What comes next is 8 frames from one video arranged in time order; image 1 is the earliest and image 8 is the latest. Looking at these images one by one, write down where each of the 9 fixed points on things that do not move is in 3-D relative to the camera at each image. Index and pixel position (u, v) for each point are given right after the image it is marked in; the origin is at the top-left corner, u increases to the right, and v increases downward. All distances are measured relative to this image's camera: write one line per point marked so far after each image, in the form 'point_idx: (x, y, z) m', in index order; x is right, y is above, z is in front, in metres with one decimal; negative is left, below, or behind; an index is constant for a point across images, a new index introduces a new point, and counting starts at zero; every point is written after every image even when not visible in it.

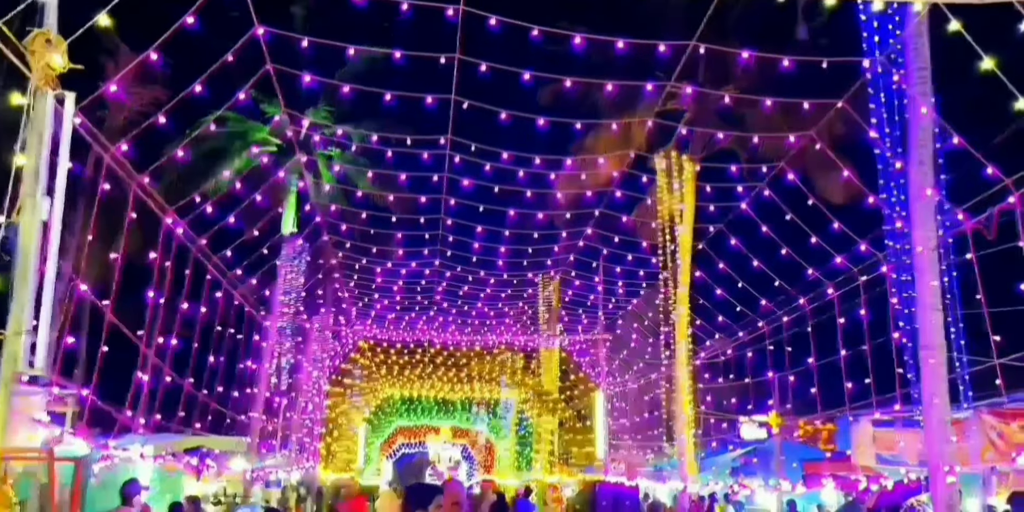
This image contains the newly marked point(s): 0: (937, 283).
0: (+2.9, -0.2, +5.7) m
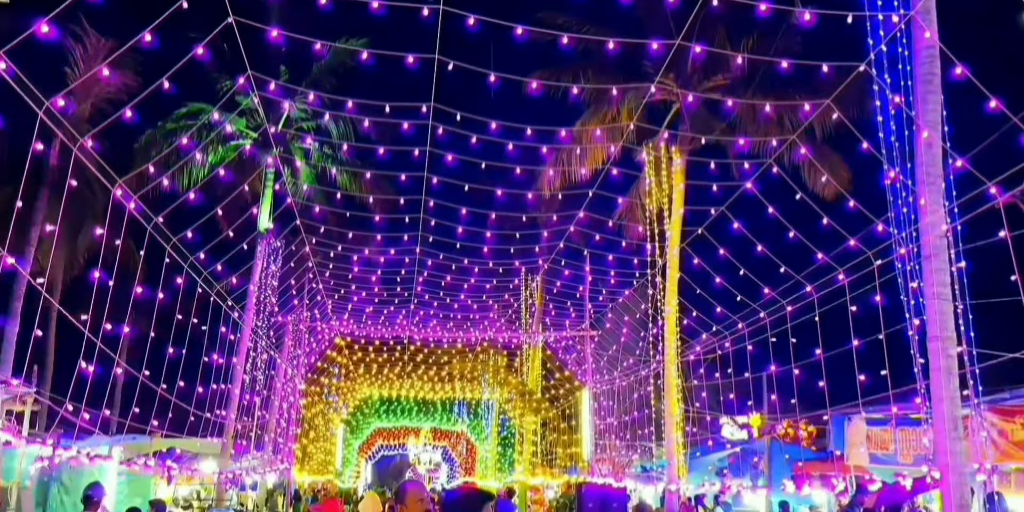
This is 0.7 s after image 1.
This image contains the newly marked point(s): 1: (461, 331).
0: (+2.8, -0.1, +5.4) m
1: (-1.0, -1.4, +16.5) m
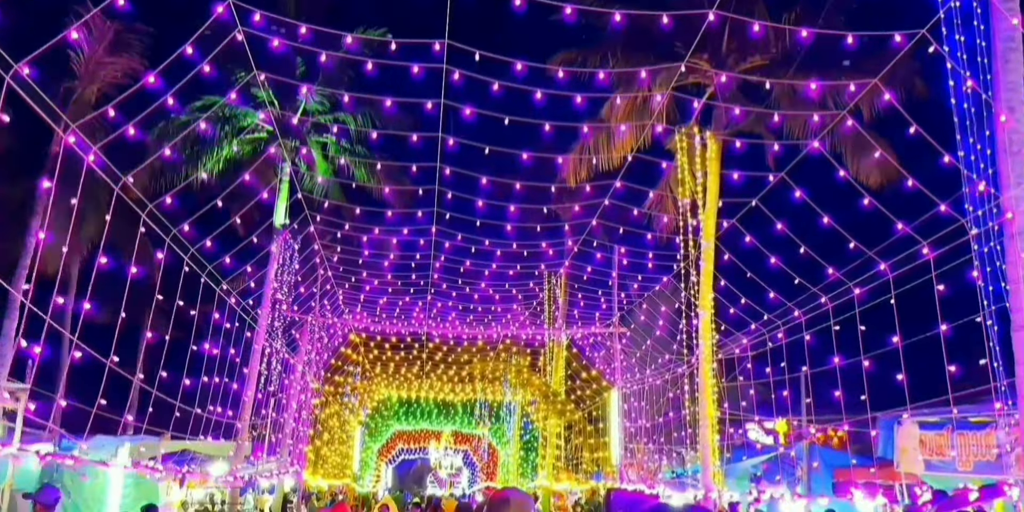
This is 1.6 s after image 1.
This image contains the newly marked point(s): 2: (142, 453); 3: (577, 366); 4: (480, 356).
0: (+3.0, 0.0, +4.7) m
1: (-0.6, -1.3, +15.9) m
2: (-4.8, -2.6, +10.8) m
3: (+1.3, -2.1, +16.1) m
4: (-0.7, -2.1, +18.4) m
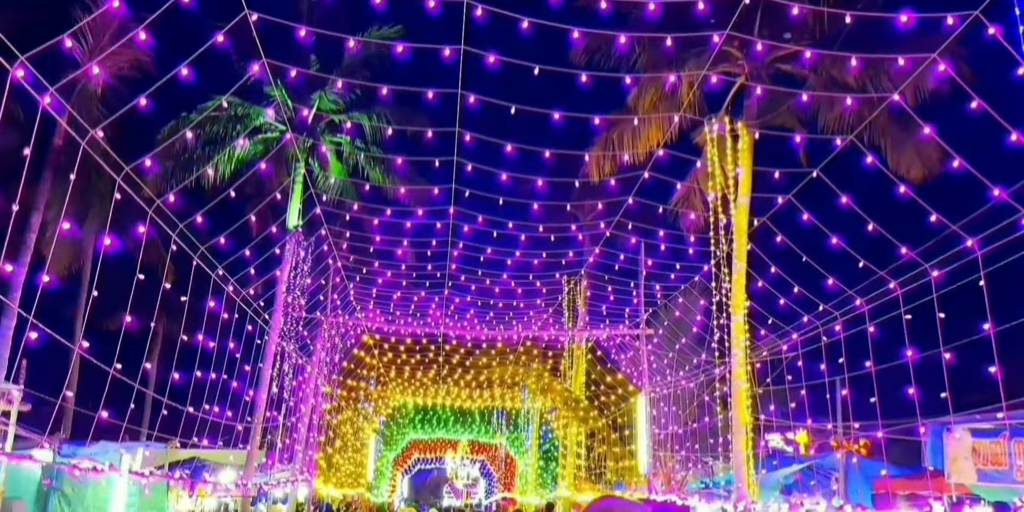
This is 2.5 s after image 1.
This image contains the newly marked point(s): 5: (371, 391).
0: (+3.1, +0.1, +4.1) m
1: (-0.2, -1.3, +15.4) m
2: (-4.5, -2.5, +10.3) m
3: (+1.6, -2.1, +15.5) m
4: (-0.3, -2.2, +17.9) m
5: (-3.3, -3.1, +19.3) m
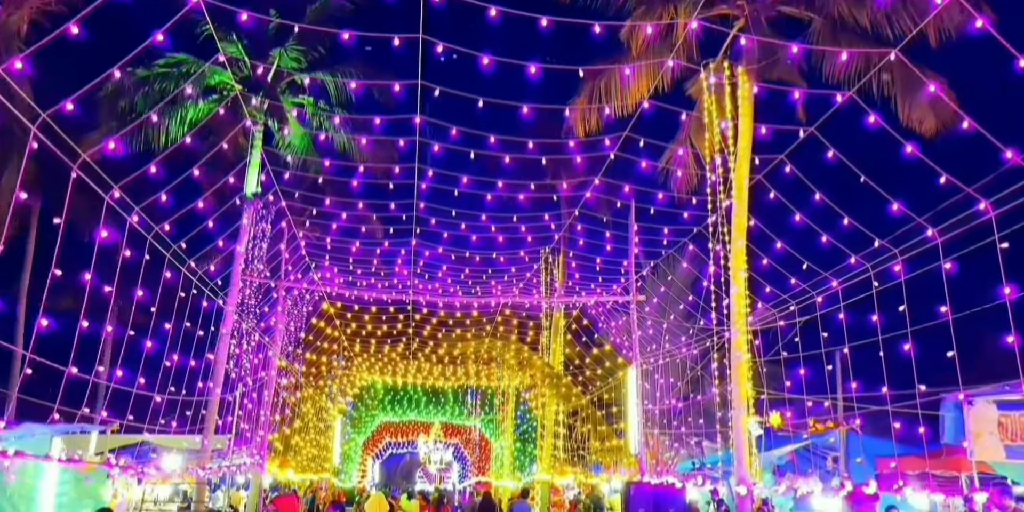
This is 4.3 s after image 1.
0: (+3.1, +0.5, +3.2) m
1: (-0.6, -0.8, +14.4) m
2: (-4.8, -2.1, +9.2) m
3: (+1.2, -1.6, +14.6) m
4: (-0.8, -1.6, +16.9) m
5: (-3.8, -2.5, +18.3) m
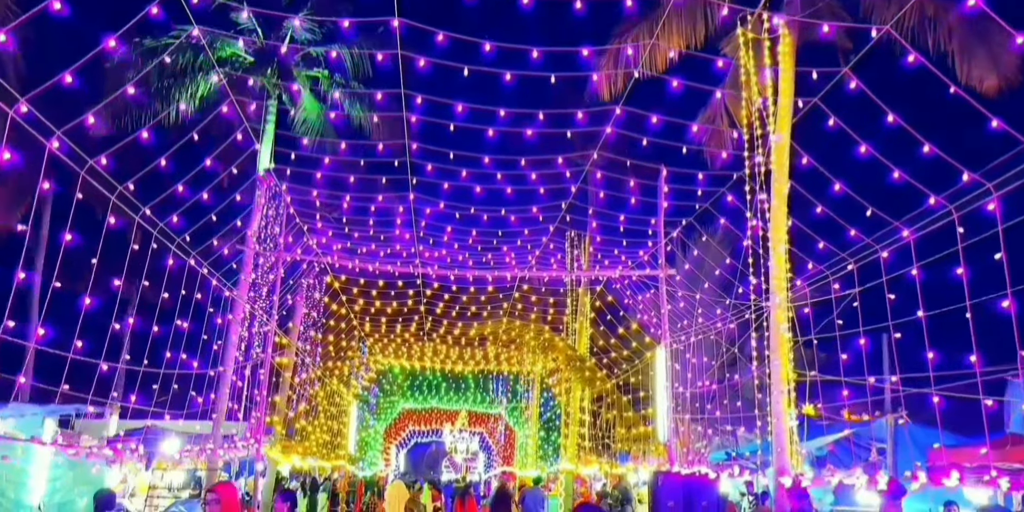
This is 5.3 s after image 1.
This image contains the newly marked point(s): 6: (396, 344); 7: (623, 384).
0: (+3.0, +0.7, +2.4) m
1: (-0.3, -0.4, +13.7) m
2: (-4.6, -1.8, +8.7) m
3: (+1.6, -1.2, +13.9) m
4: (-0.4, -1.2, +16.2) m
5: (-3.3, -2.1, +17.7) m
6: (-2.7, -2.1, +19.7) m
7: (+1.8, -2.3, +14.1) m
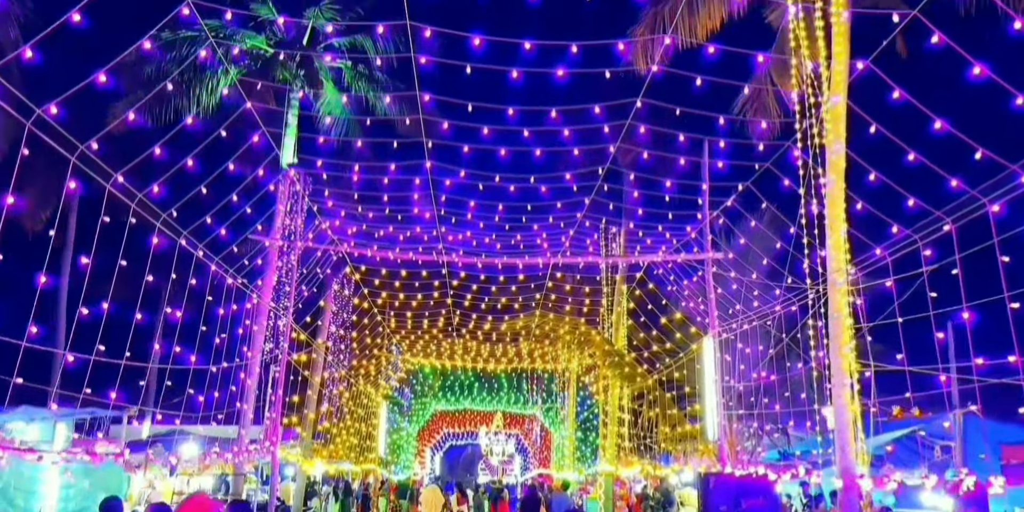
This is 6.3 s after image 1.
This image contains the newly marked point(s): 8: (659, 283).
0: (+3.1, +0.9, +1.6) m
1: (+0.2, -0.3, +13.1) m
2: (-4.3, -1.7, +8.2) m
3: (+2.1, -1.1, +13.2) m
4: (+0.3, -1.1, +15.6) m
5: (-2.6, -2.1, +17.2) m
6: (-1.9, -2.0, +19.2) m
7: (+2.4, -2.1, +13.4) m
8: (+2.2, -0.6, +12.5) m
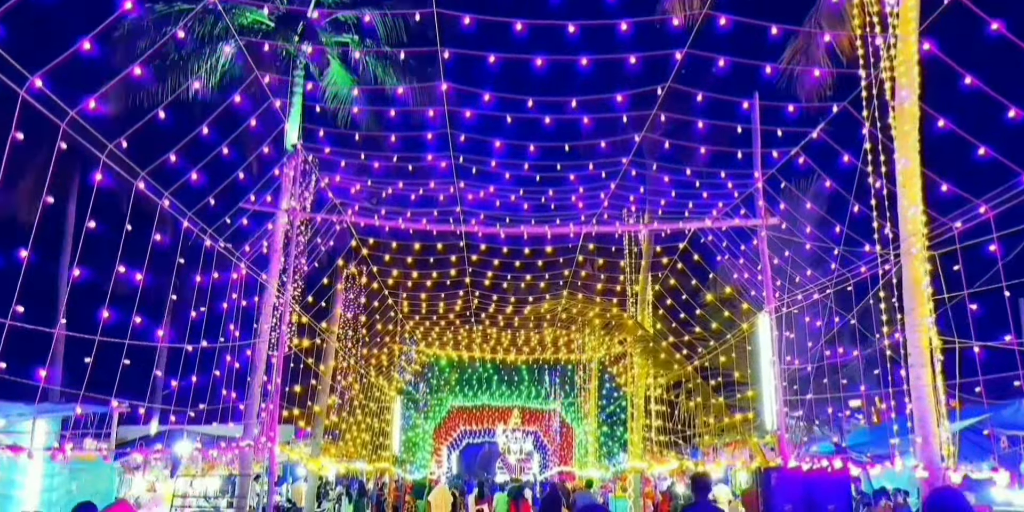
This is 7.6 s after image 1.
0: (+3.2, +1.2, +0.7) m
1: (+0.5, 0.0, +12.2) m
2: (-4.0, -1.5, +7.4) m
3: (+2.4, -0.8, +12.3) m
4: (+0.6, -0.8, +14.7) m
5: (-2.2, -1.8, +16.3) m
6: (-1.5, -1.8, +18.3) m
7: (+2.7, -1.8, +12.5) m
8: (+2.5, -0.3, +11.6) m
